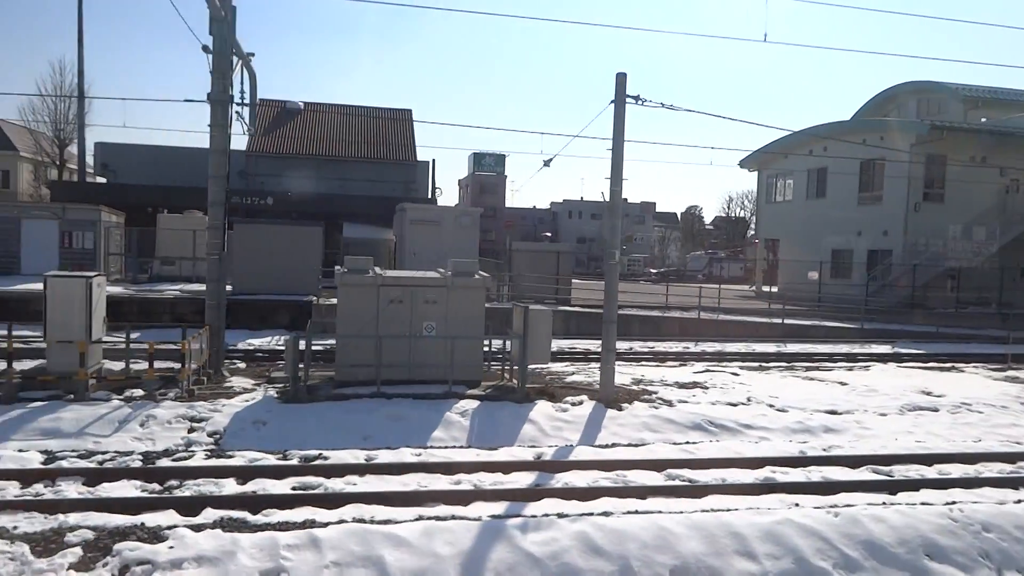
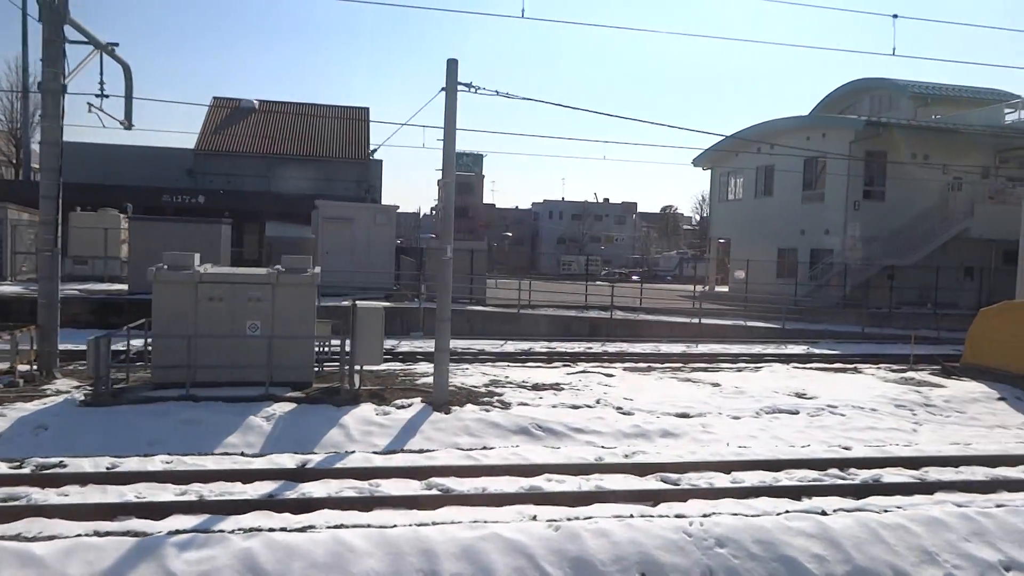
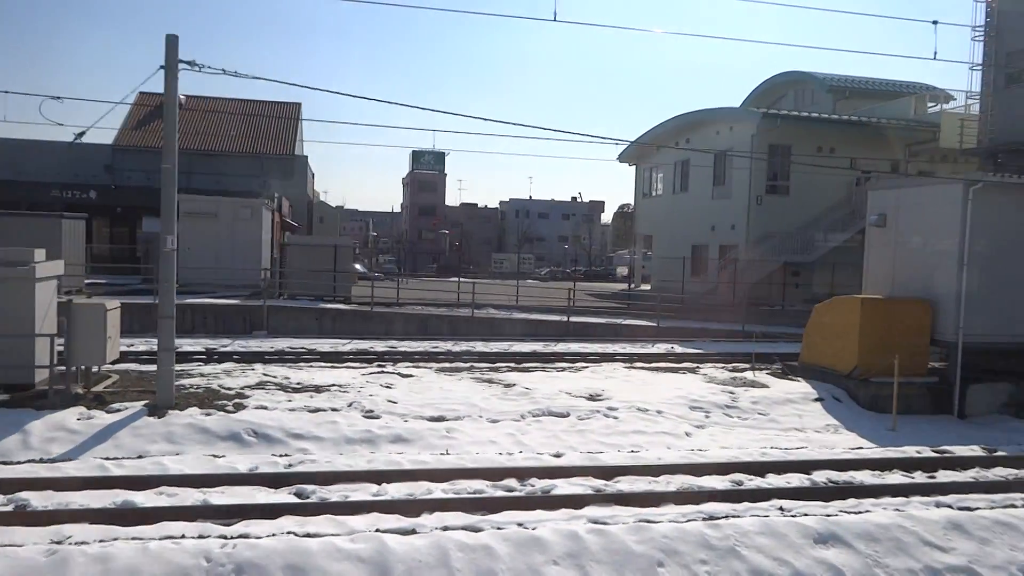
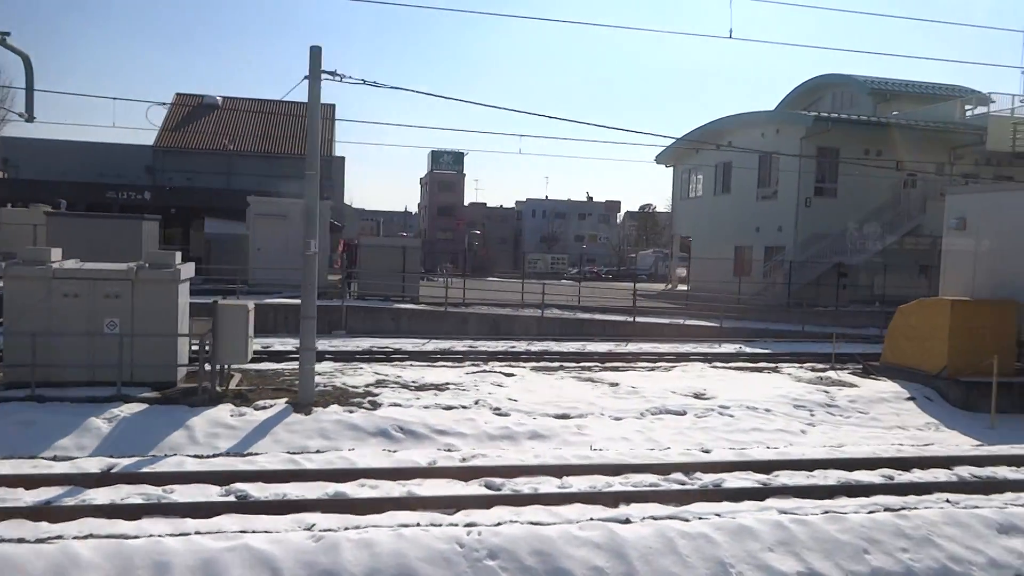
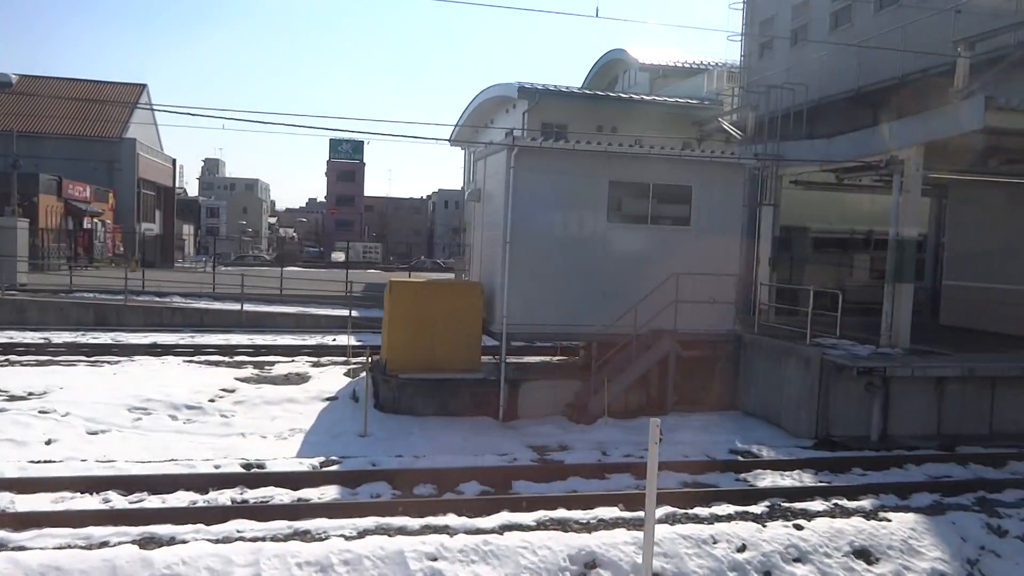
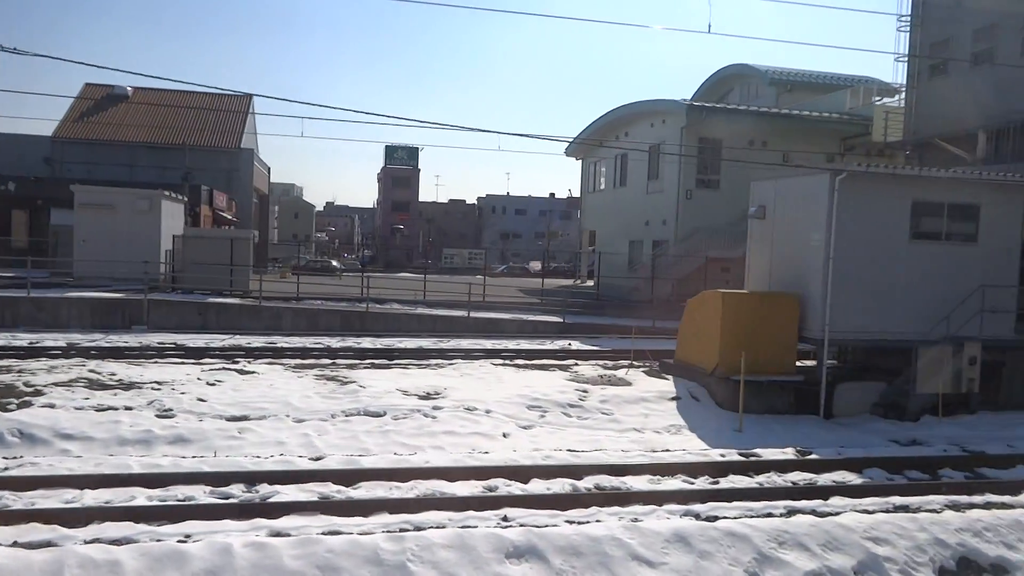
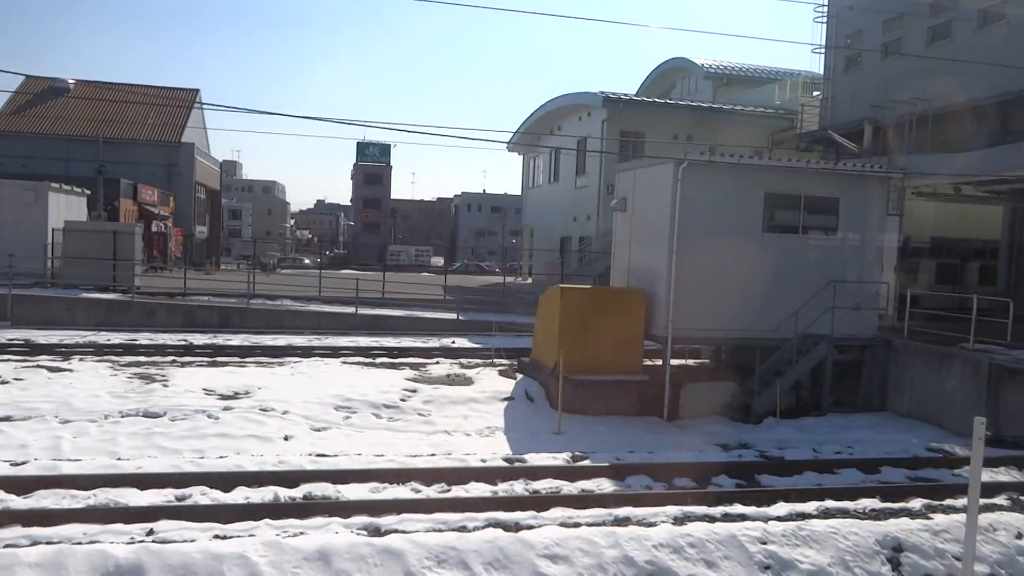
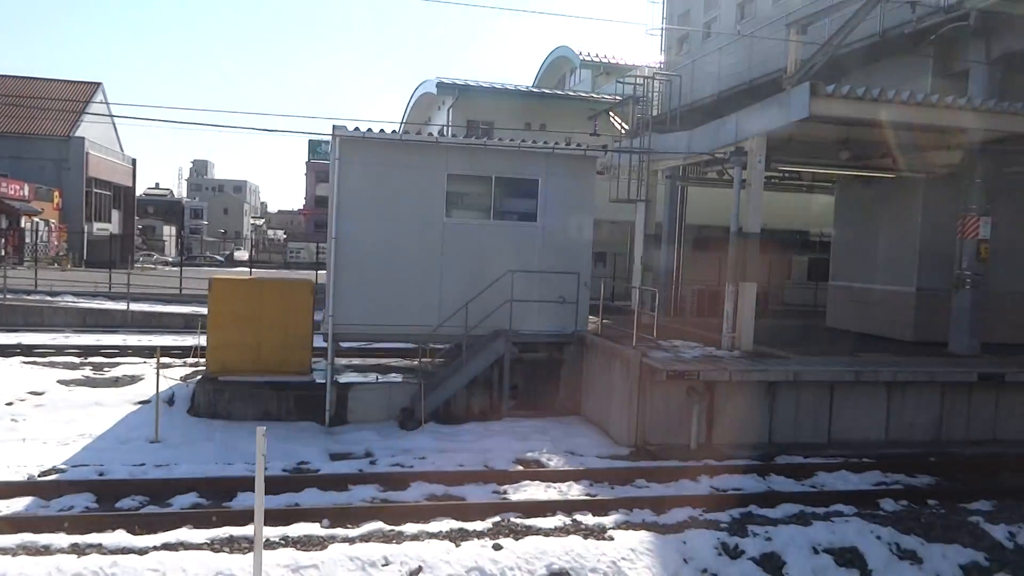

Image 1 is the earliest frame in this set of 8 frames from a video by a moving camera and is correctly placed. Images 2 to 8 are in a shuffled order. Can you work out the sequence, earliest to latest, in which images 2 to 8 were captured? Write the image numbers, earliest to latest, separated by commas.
2, 4, 3, 6, 7, 5, 8
